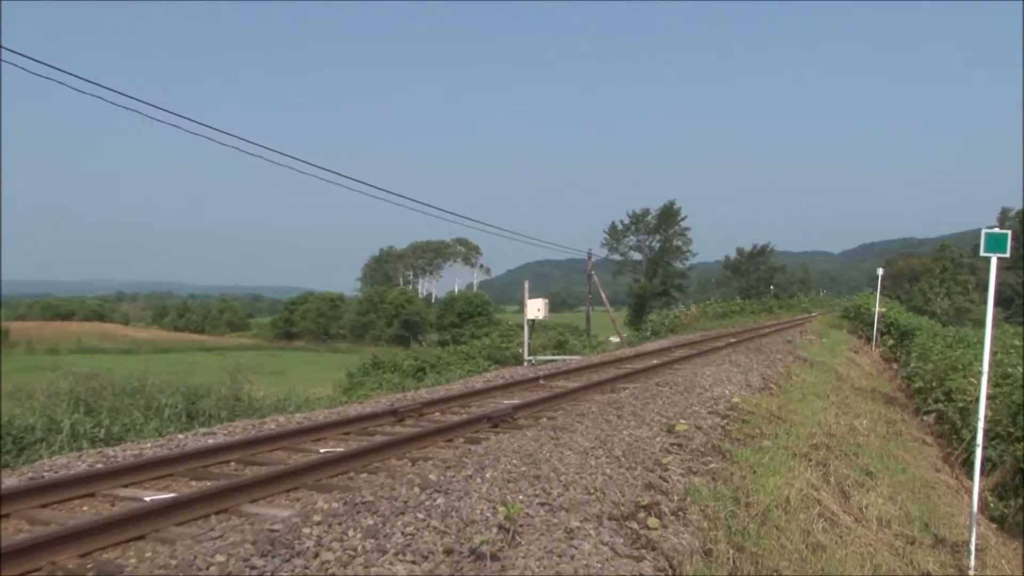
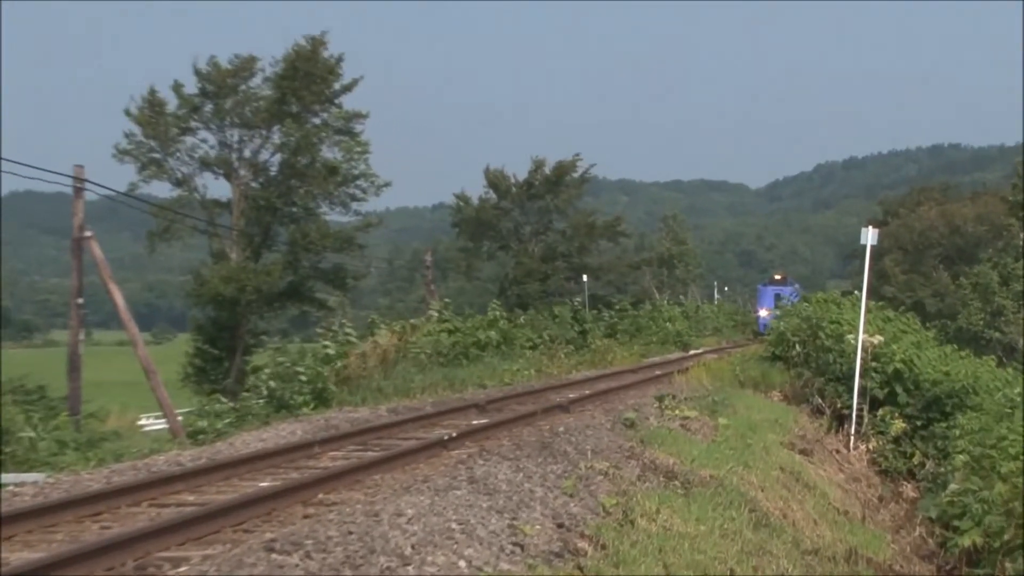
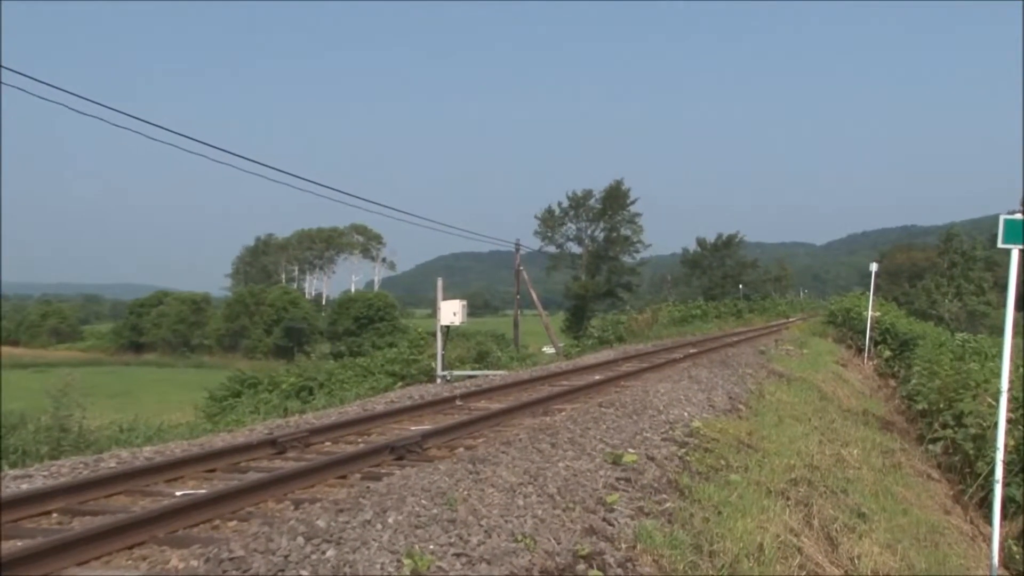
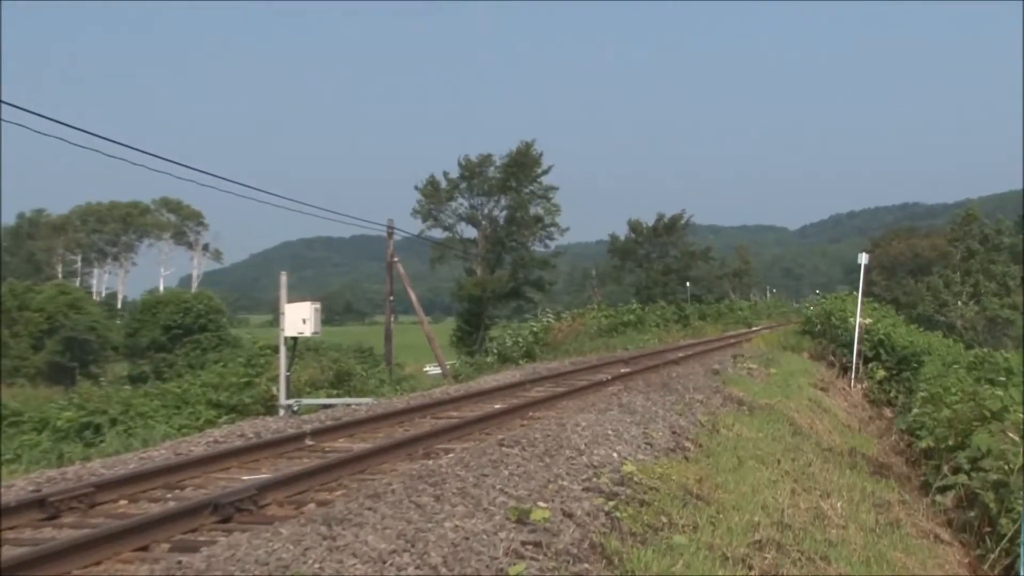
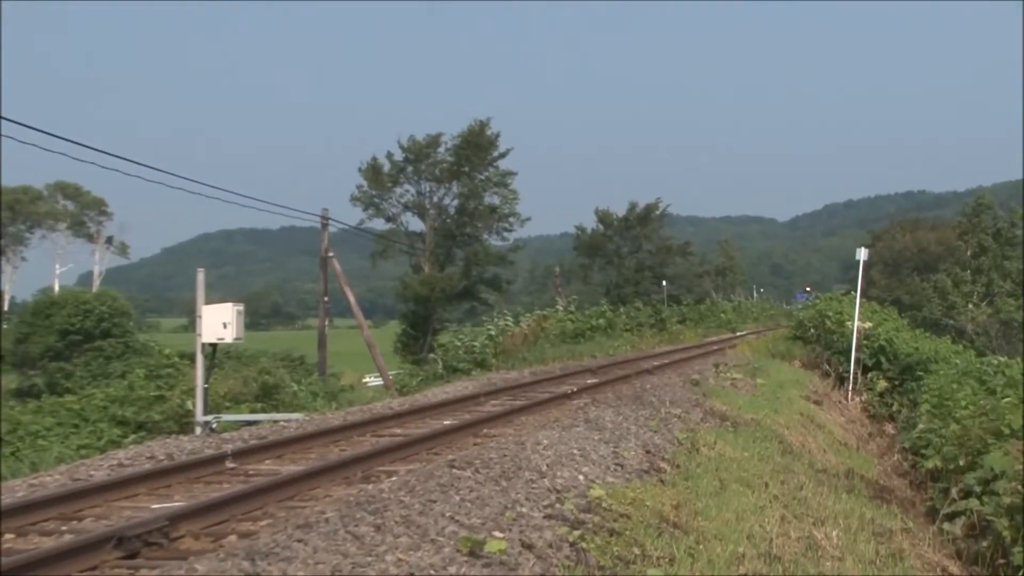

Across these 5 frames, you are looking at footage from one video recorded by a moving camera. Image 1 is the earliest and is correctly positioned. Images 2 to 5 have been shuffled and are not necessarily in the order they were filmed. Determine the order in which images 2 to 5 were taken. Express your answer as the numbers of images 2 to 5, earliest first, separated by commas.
3, 4, 5, 2
